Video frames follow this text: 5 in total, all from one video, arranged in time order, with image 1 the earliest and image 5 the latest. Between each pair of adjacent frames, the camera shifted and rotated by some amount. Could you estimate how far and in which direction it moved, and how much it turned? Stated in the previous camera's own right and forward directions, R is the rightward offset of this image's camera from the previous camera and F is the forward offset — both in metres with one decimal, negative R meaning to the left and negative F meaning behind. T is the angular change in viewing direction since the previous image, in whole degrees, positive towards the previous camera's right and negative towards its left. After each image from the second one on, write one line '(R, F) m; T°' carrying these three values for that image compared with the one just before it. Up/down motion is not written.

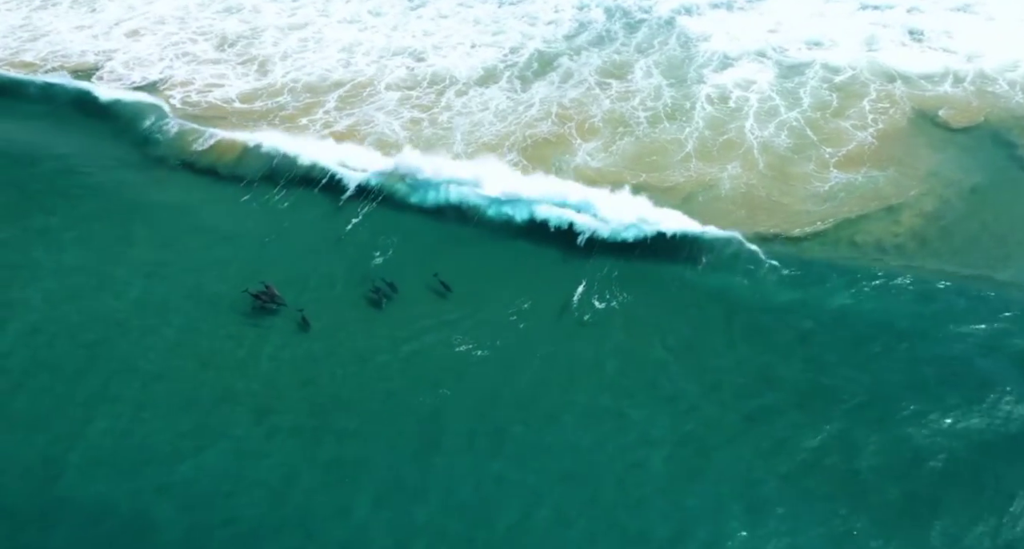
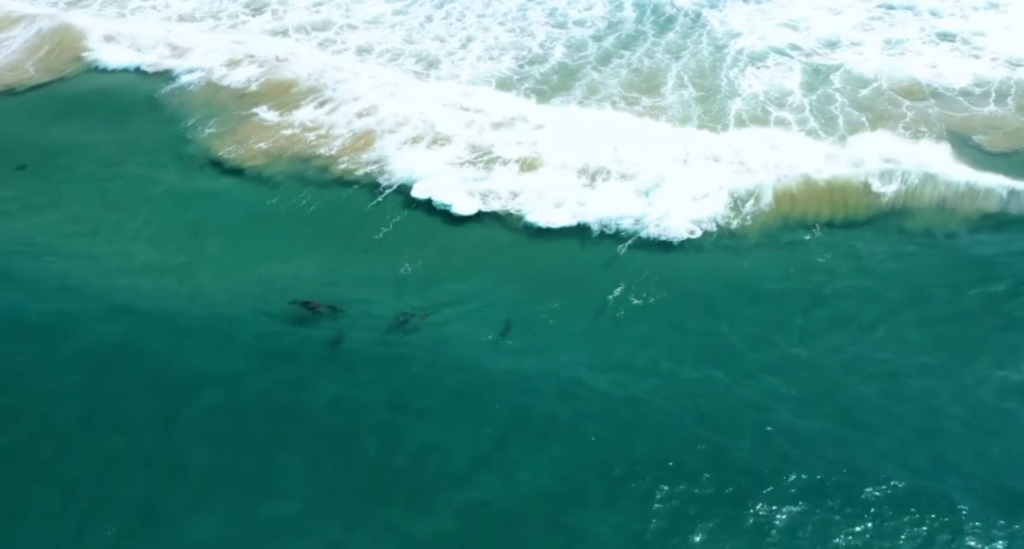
(+0.2, +0.9) m; -1°
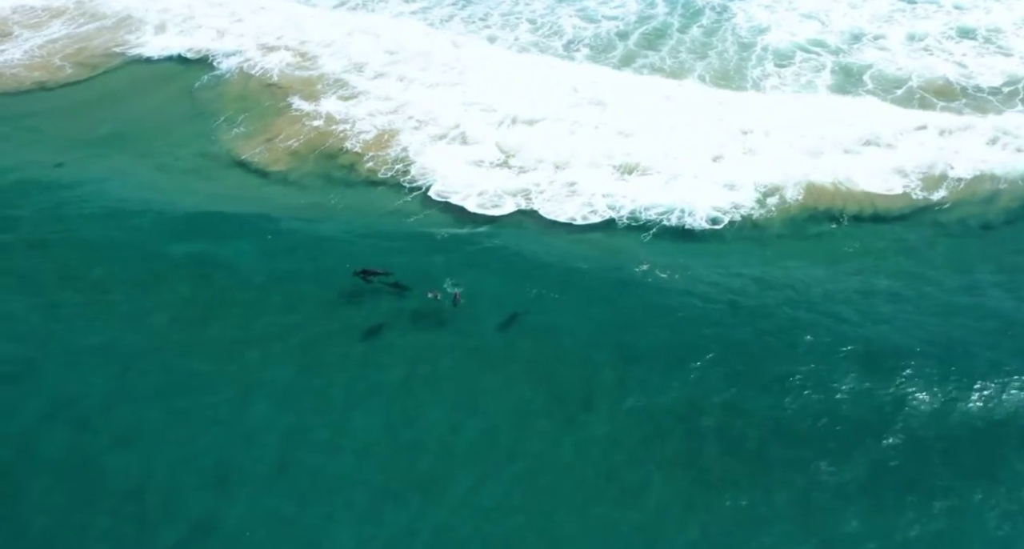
(0.0, +0.1) m; -1°
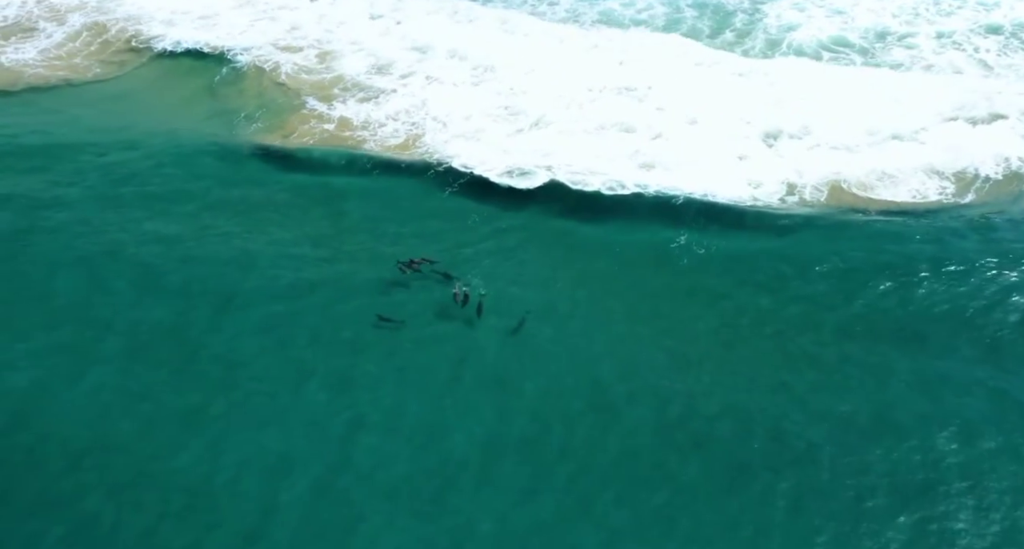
(+0.1, +0.6) m; -1°
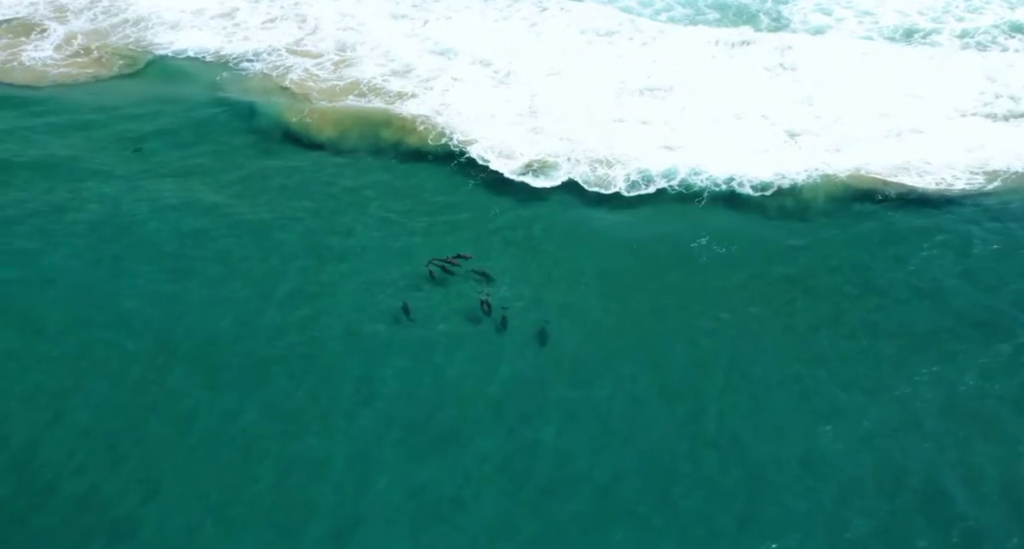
(+0.2, +0.8) m; -1°
